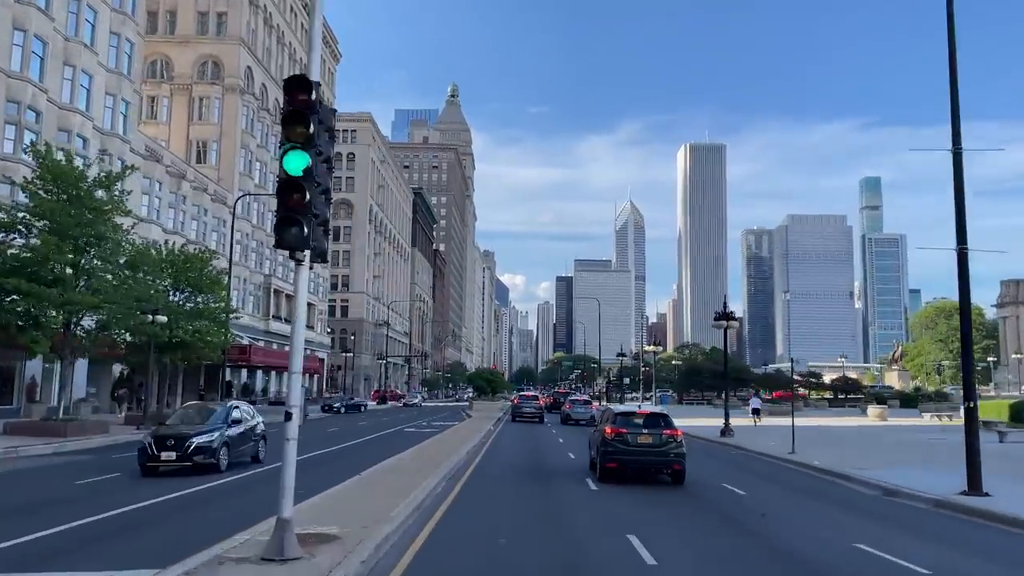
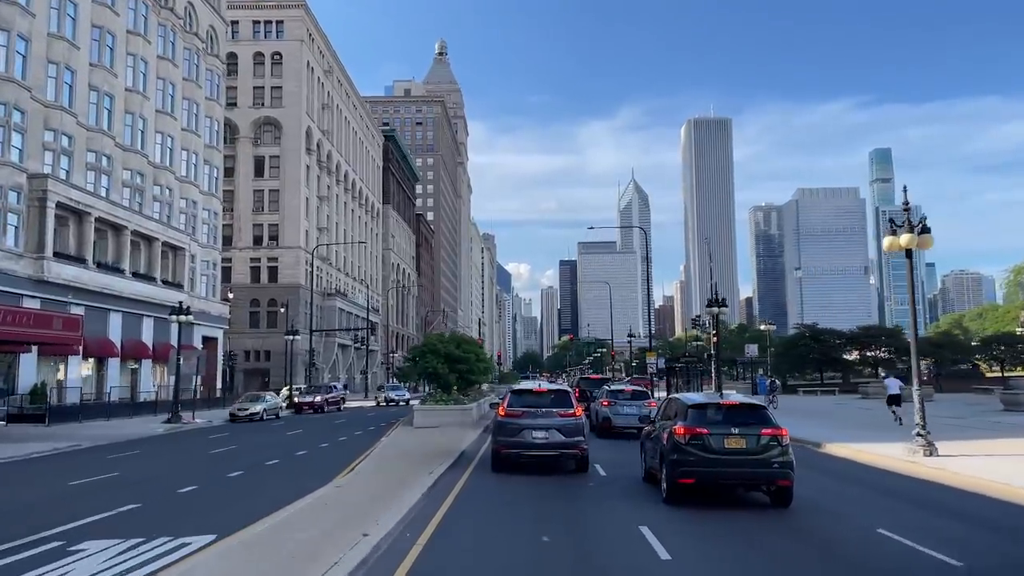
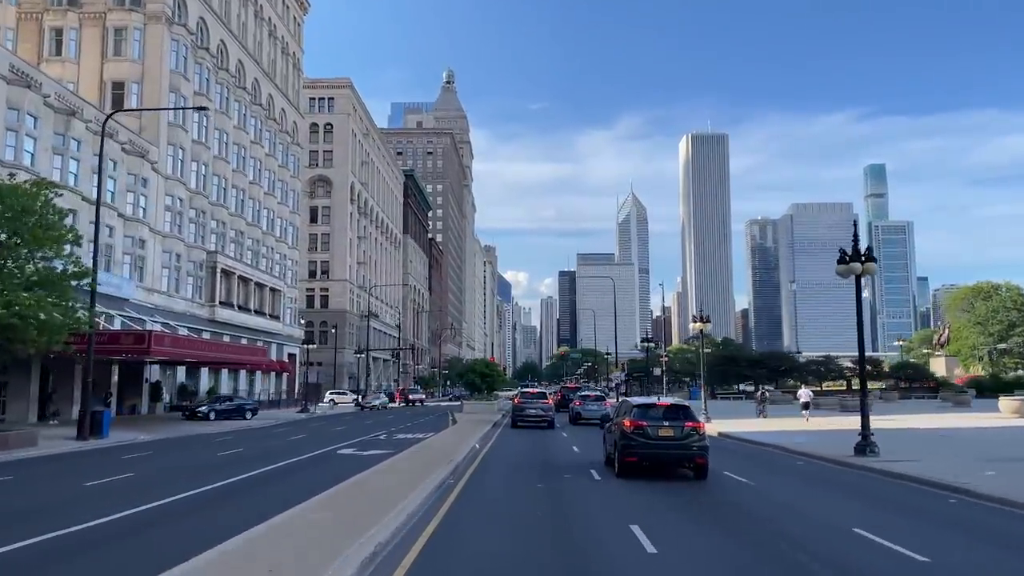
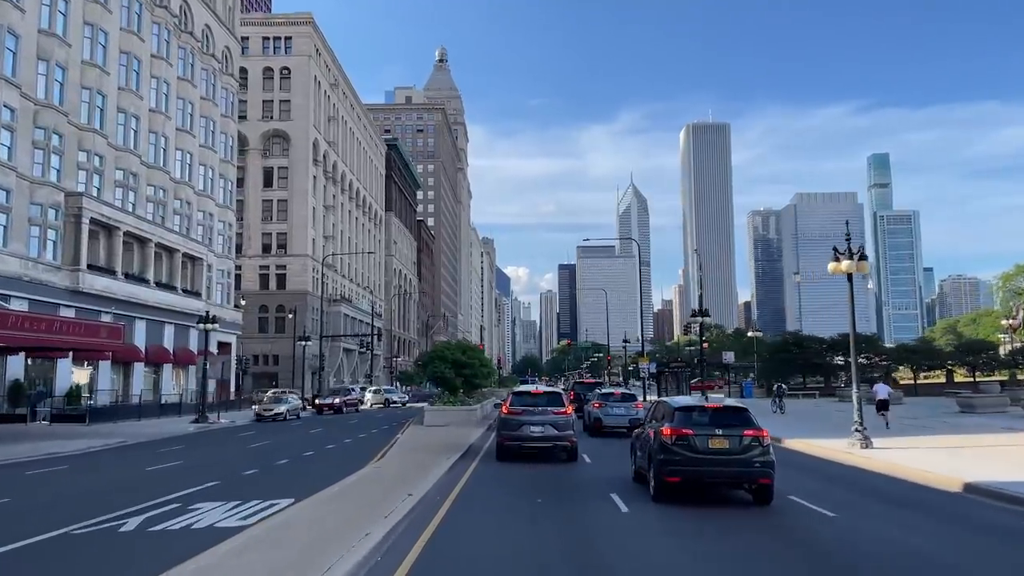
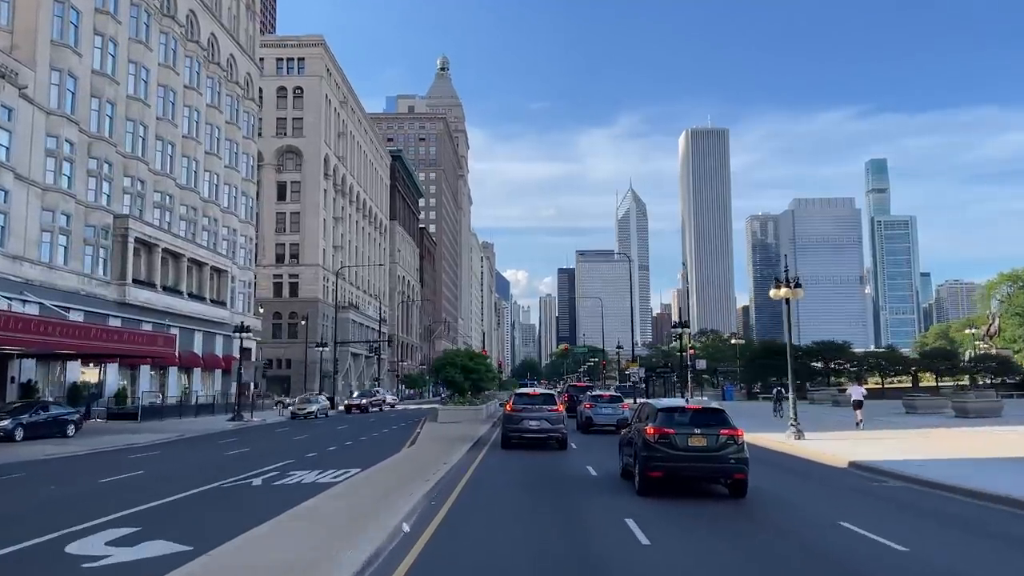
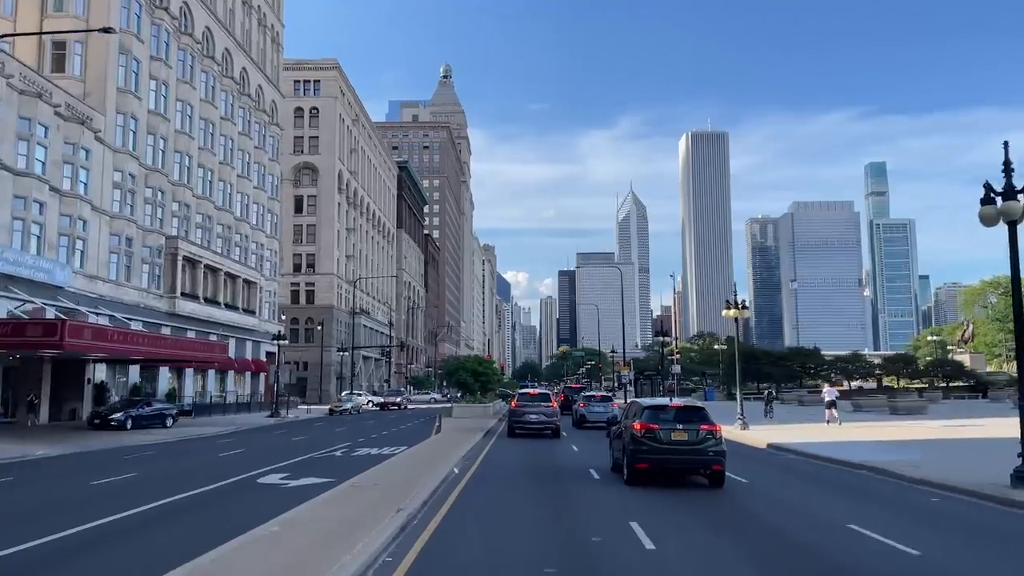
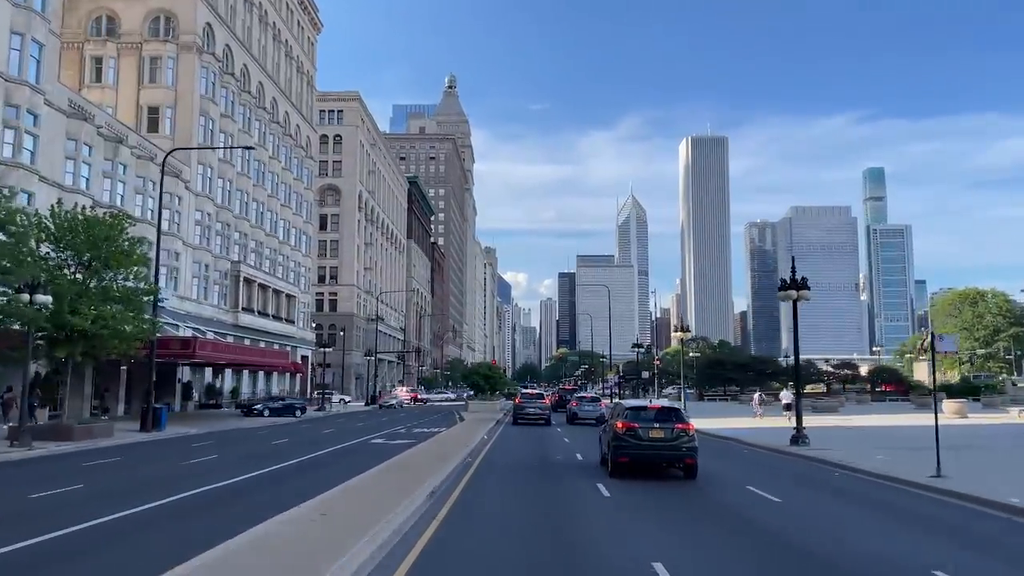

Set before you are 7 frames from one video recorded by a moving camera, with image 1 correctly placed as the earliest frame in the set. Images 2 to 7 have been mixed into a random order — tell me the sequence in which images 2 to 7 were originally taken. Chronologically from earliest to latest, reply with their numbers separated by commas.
7, 3, 6, 5, 4, 2
